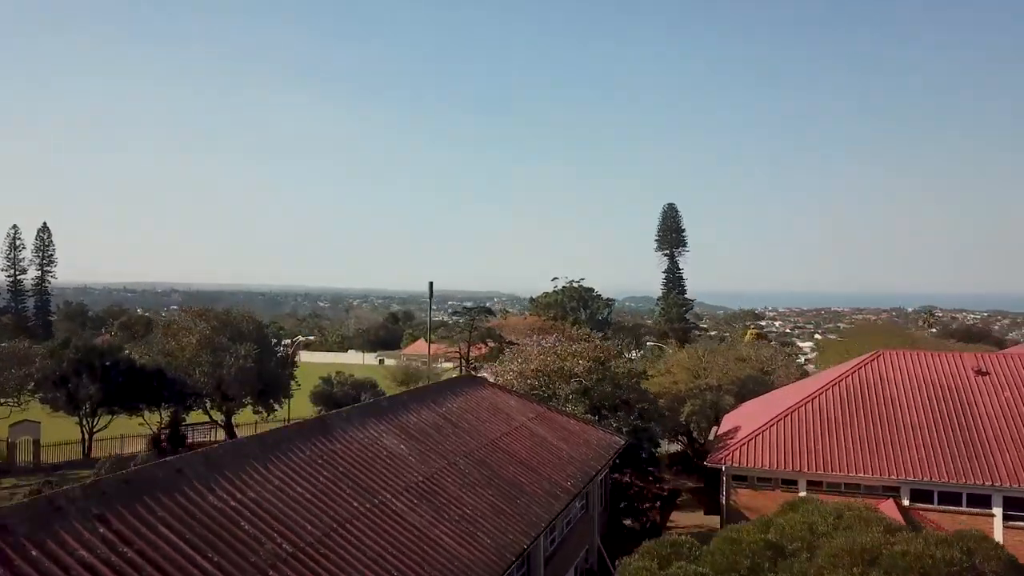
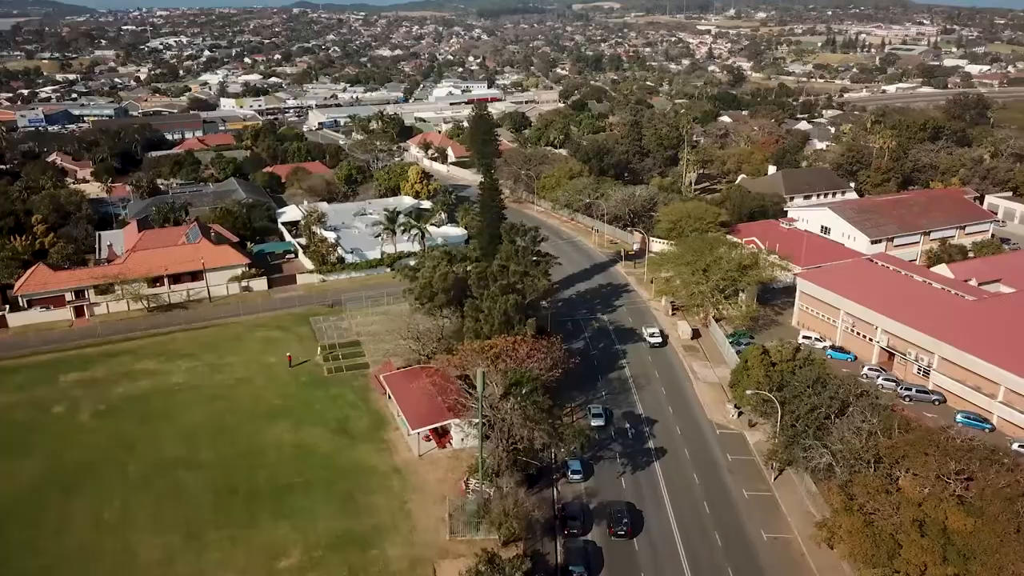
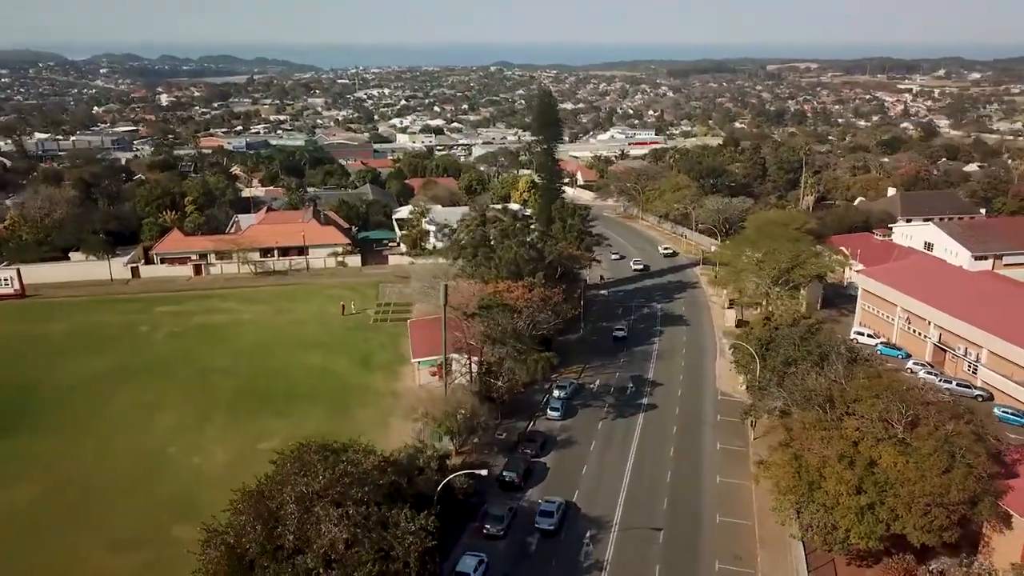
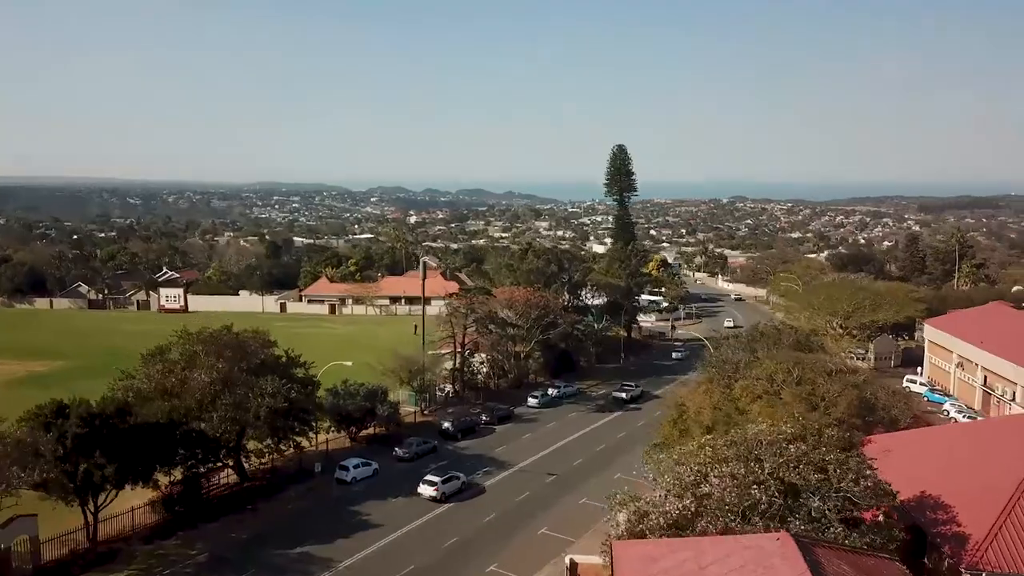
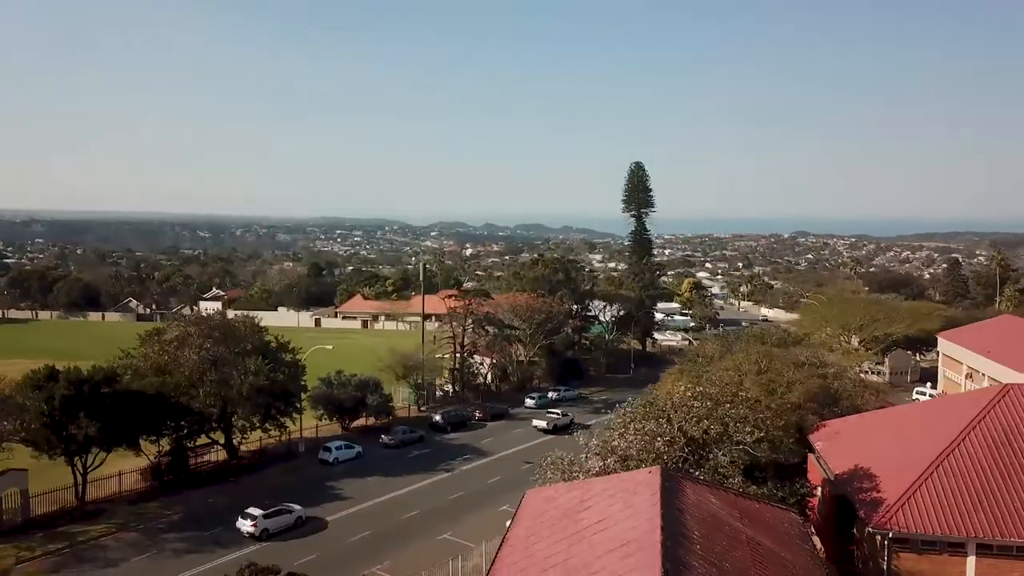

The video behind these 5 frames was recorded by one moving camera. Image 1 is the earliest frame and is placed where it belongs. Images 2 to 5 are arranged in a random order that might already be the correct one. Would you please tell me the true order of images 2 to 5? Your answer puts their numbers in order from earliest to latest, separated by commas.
5, 4, 3, 2
